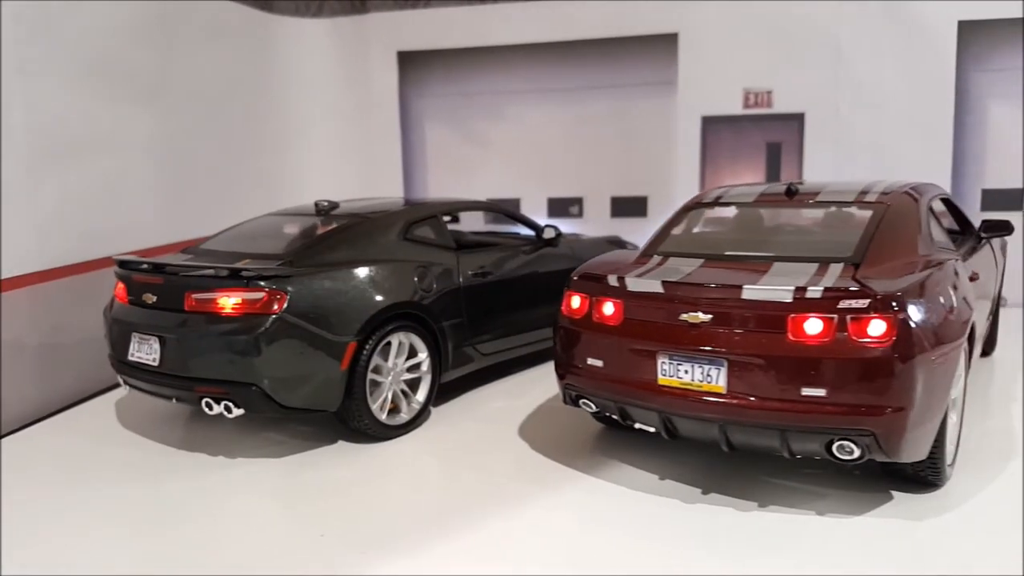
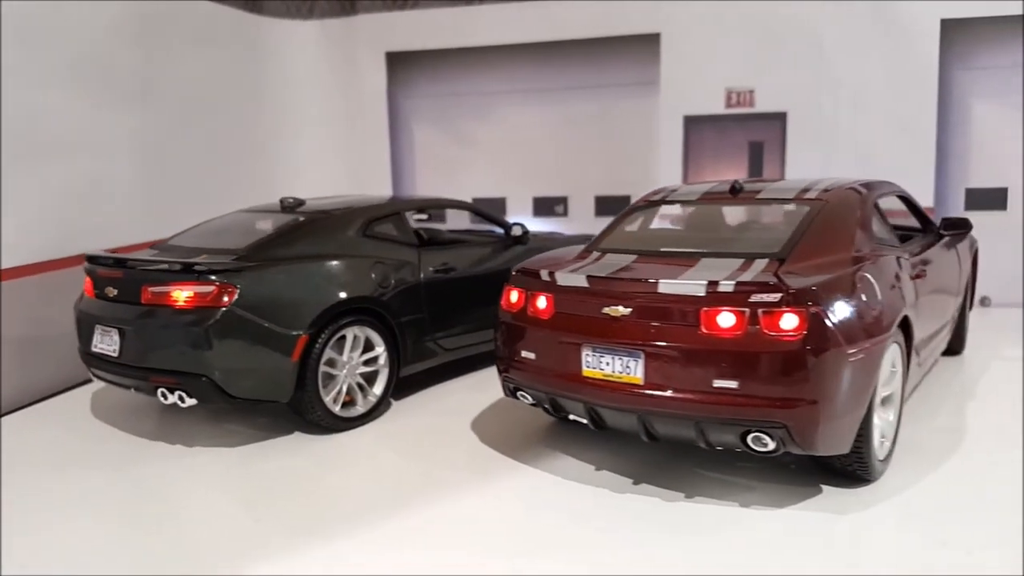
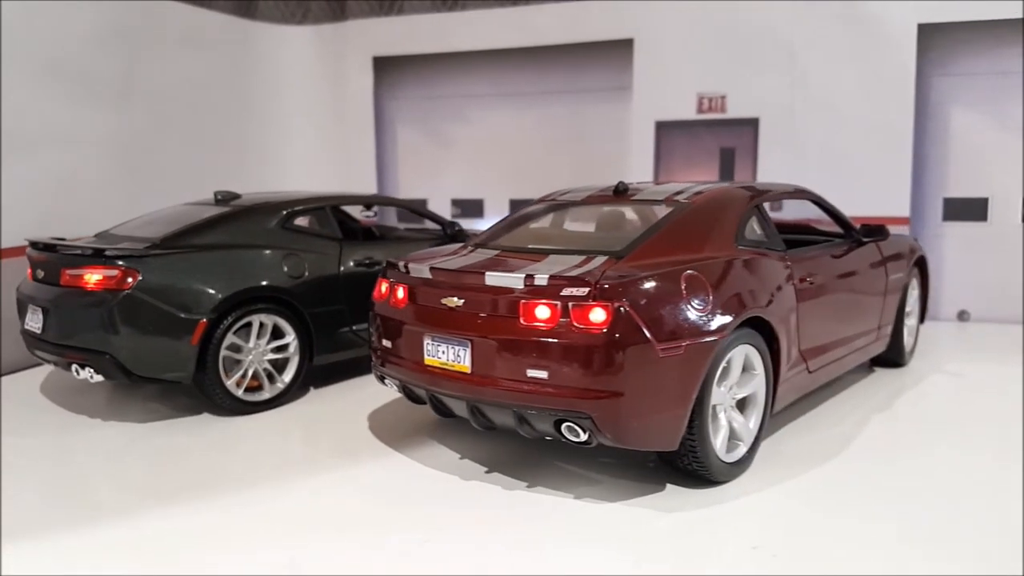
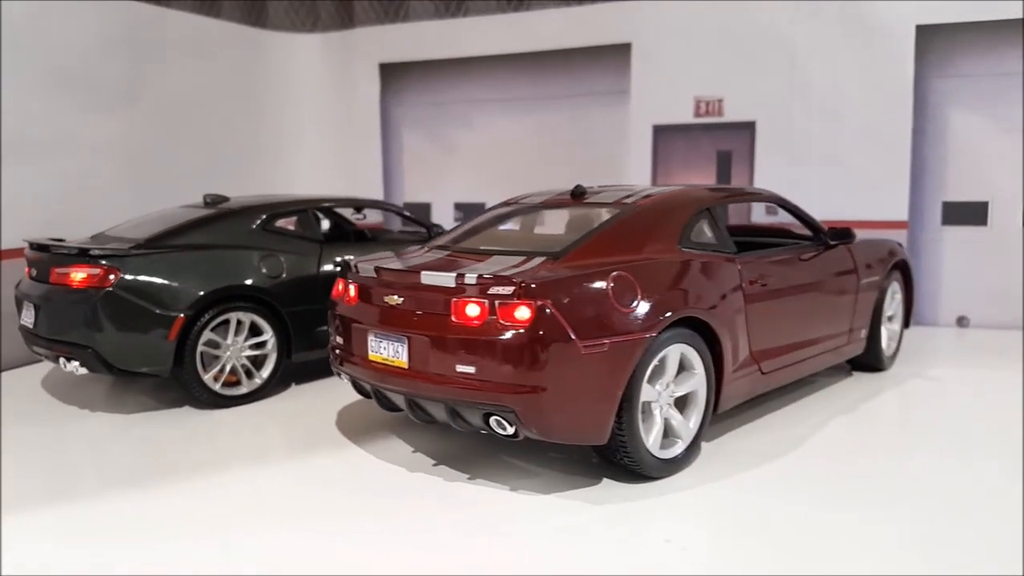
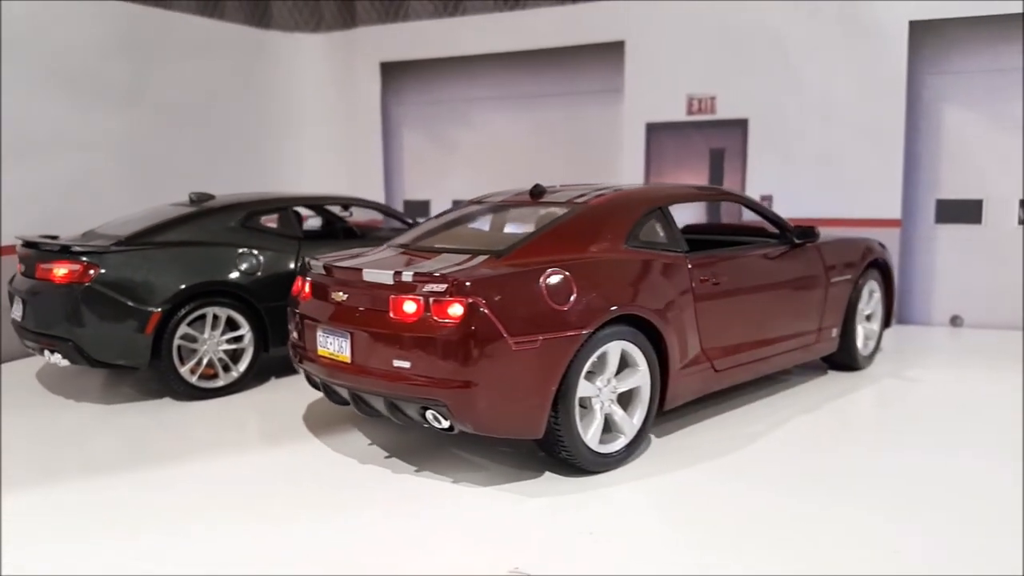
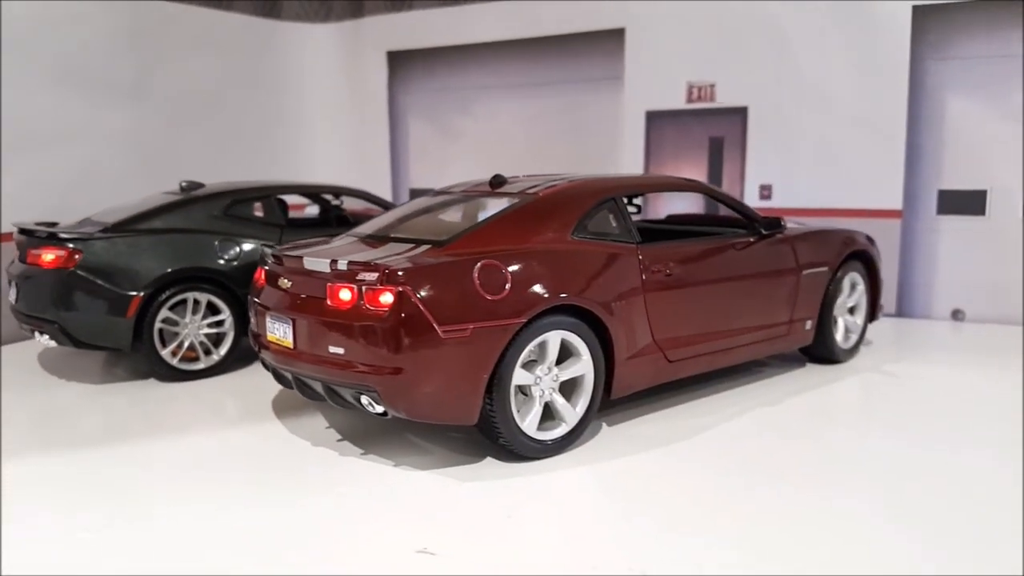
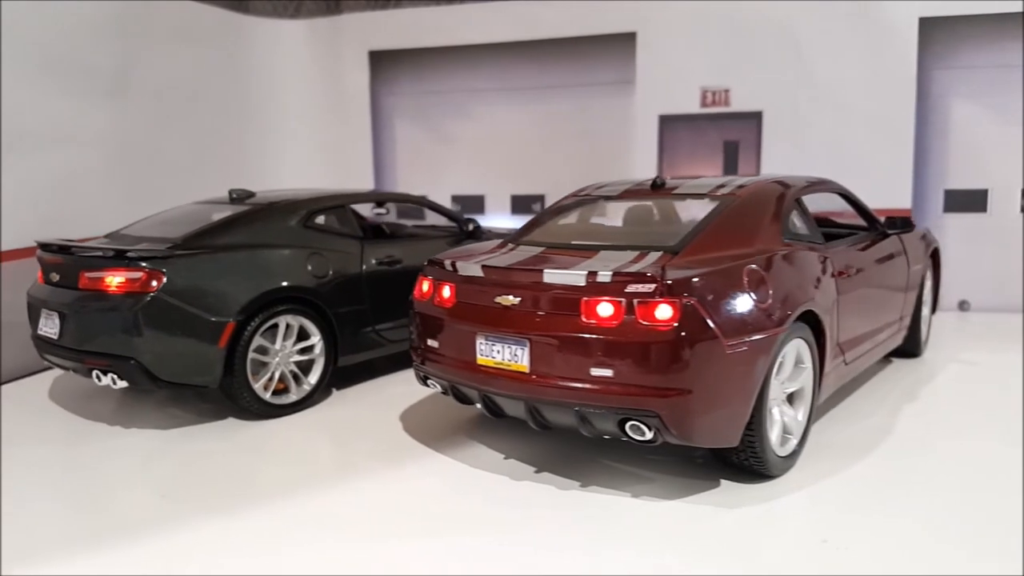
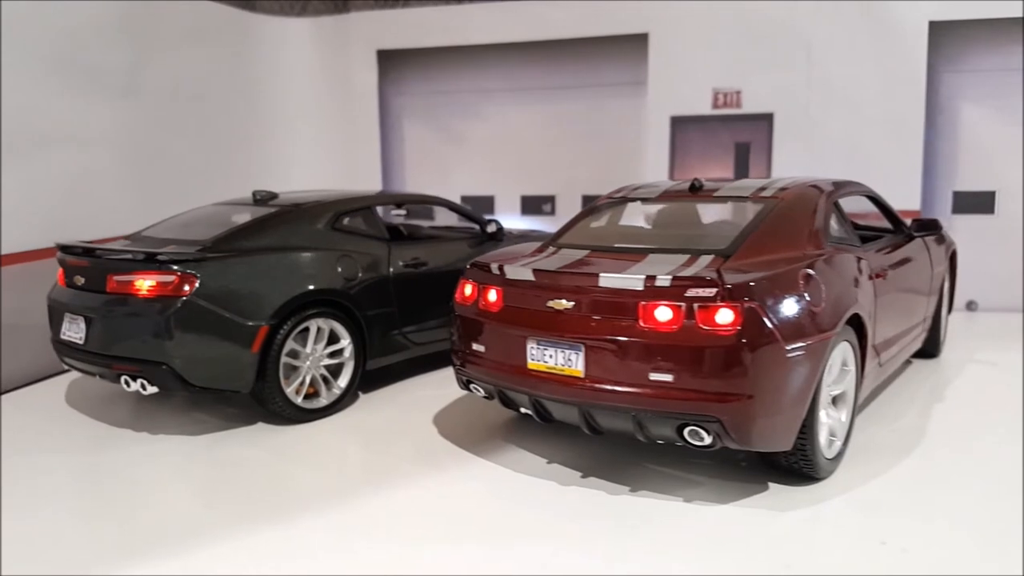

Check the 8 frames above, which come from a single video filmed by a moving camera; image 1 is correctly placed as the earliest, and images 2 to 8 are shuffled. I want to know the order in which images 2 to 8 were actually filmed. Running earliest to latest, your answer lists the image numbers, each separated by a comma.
2, 8, 7, 3, 4, 5, 6
